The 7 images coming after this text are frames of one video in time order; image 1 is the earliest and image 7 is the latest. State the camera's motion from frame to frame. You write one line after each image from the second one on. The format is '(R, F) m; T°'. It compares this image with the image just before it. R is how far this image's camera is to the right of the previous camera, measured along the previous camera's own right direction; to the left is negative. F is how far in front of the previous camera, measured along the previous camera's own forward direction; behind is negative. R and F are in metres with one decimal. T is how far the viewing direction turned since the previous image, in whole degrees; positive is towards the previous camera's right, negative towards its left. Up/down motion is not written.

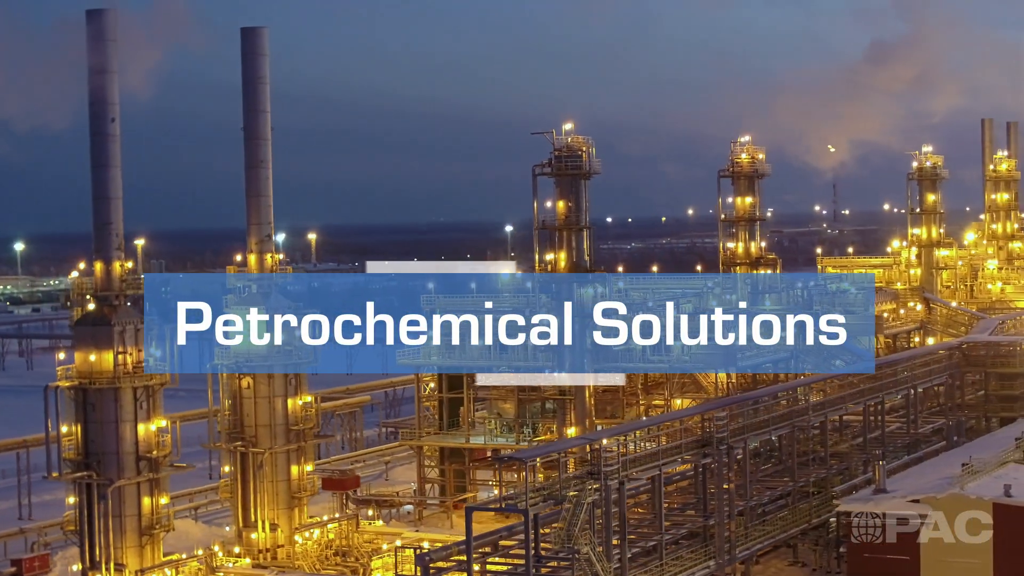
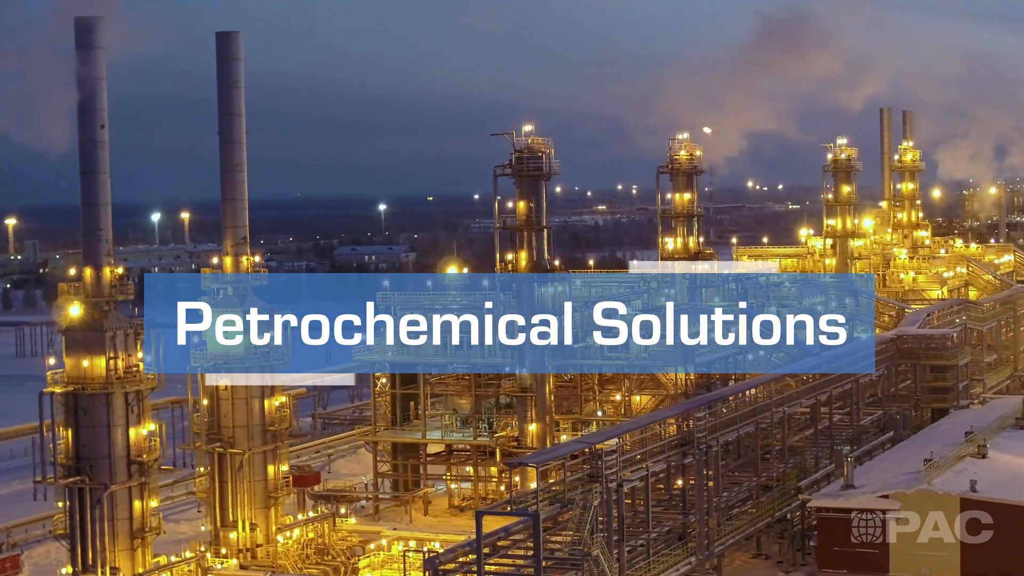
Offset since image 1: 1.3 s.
(-1.1, -0.4) m; +5°
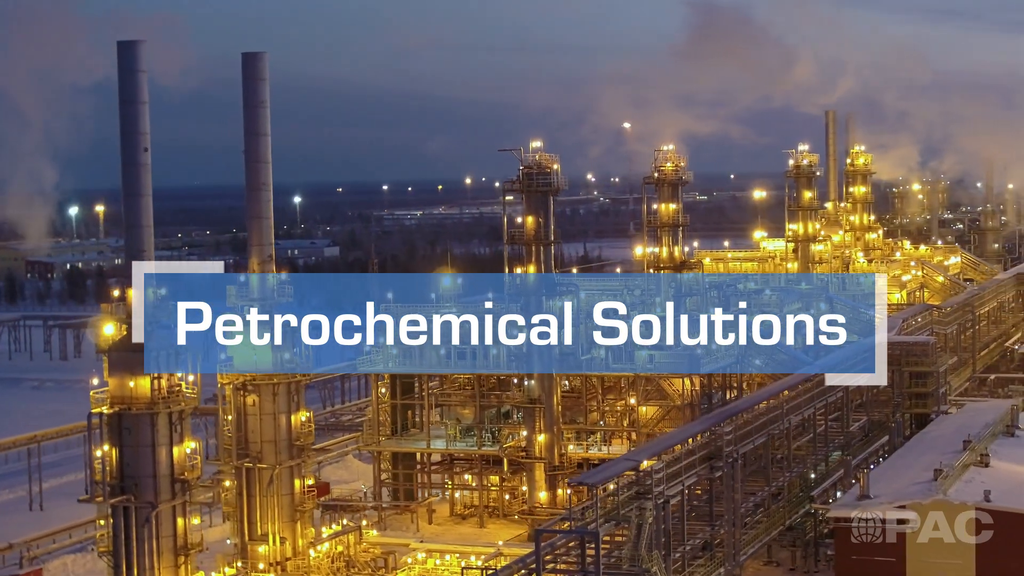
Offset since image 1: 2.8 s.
(-1.3, -0.4) m; +3°
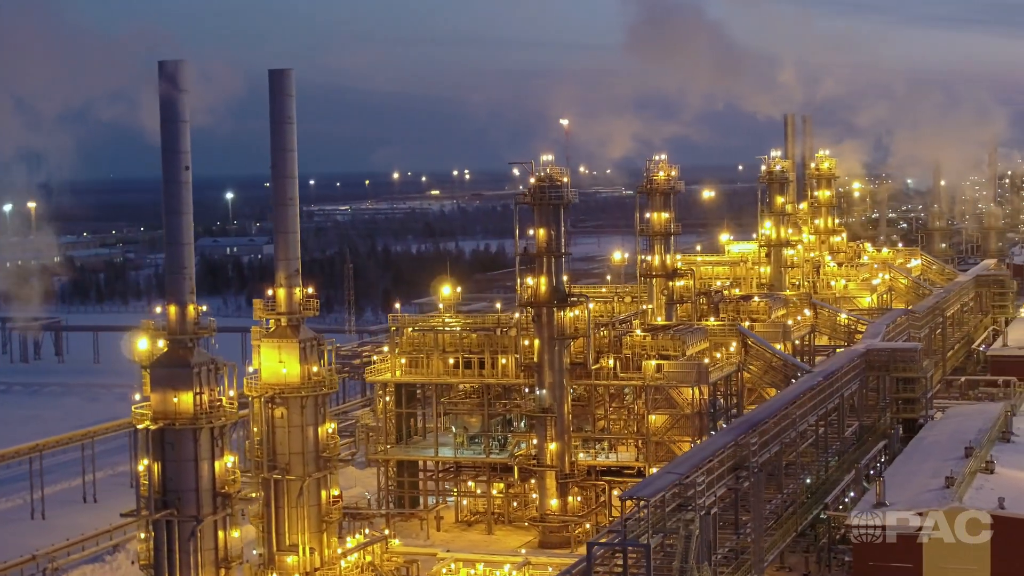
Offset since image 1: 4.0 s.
(-1.1, -0.4) m; +2°
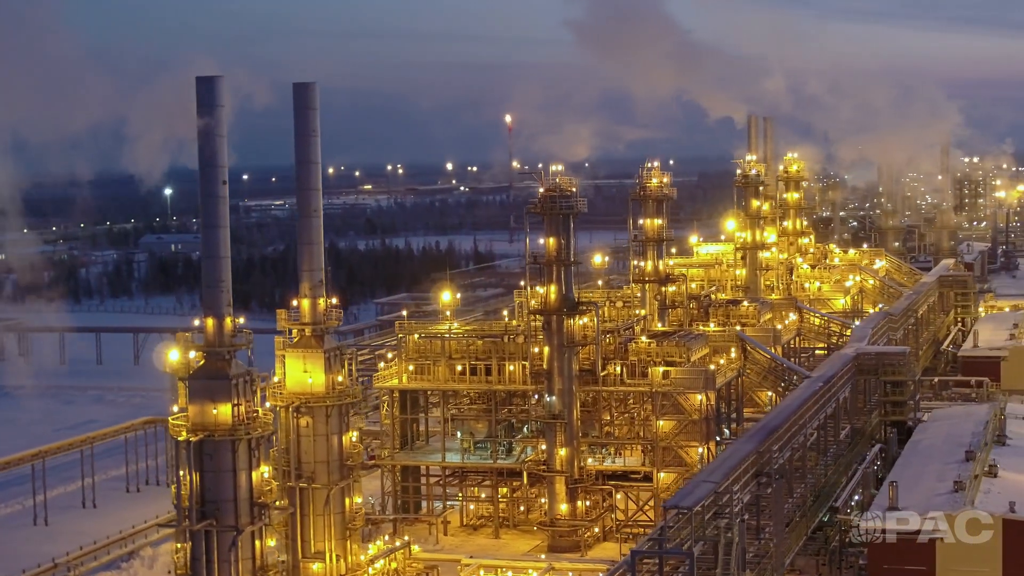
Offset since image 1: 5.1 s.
(-1.0, -0.3) m; +2°
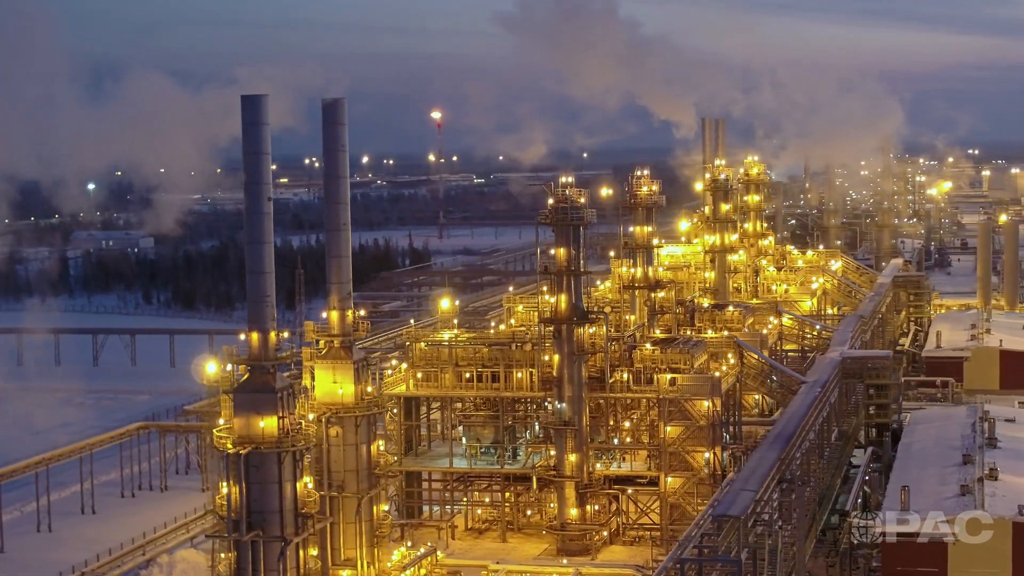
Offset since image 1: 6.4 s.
(-1.3, -0.4) m; +3°
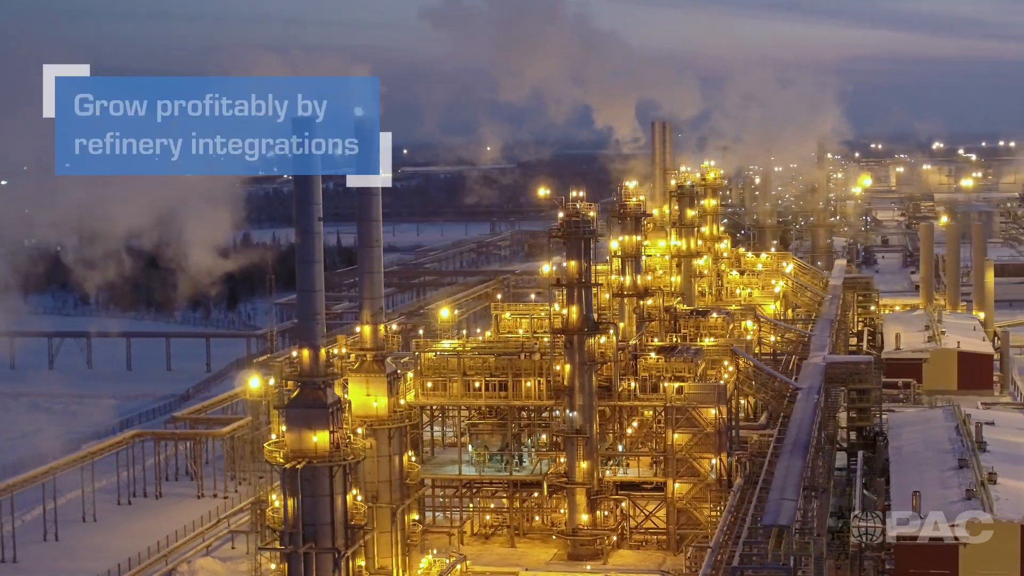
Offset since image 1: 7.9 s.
(-1.5, -0.5) m; +3°
